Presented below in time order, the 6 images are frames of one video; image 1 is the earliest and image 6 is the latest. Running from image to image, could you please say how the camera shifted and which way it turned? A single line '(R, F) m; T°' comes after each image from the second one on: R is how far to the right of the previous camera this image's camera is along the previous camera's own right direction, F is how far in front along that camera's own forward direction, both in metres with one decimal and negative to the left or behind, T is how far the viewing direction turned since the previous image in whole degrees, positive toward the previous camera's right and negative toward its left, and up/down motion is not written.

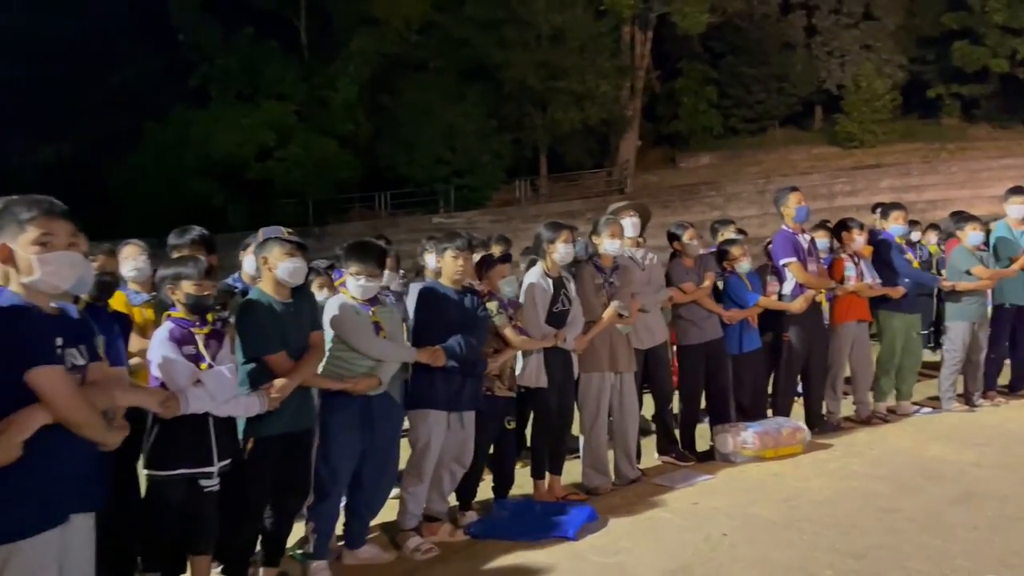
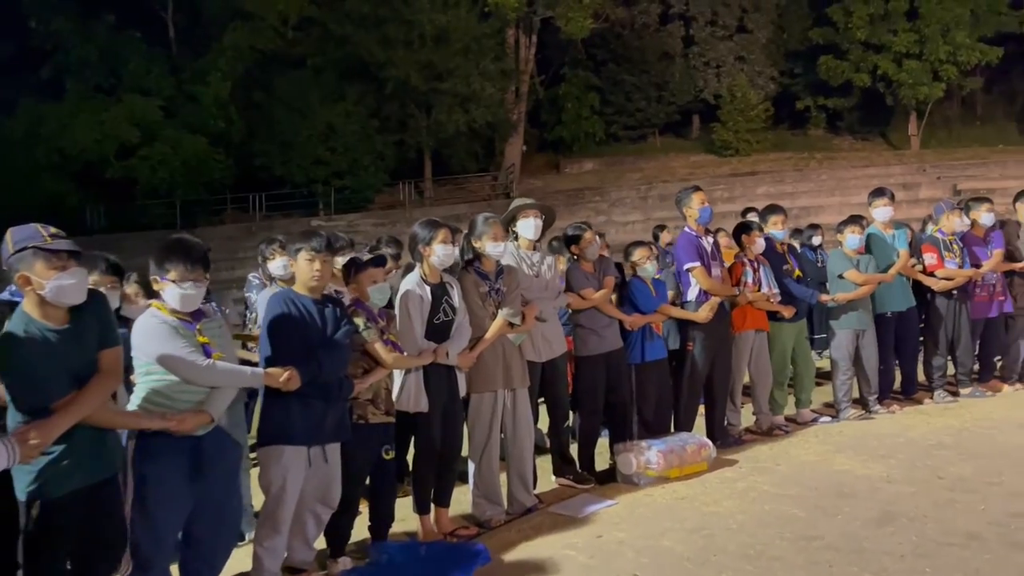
(0.0, +0.6) m; +8°
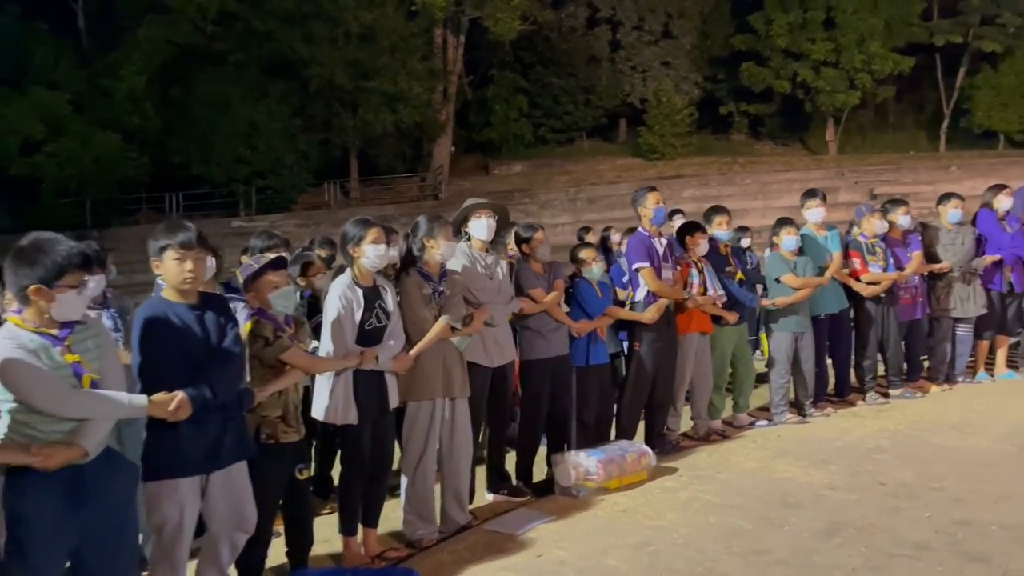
(0.0, +0.3) m; +5°
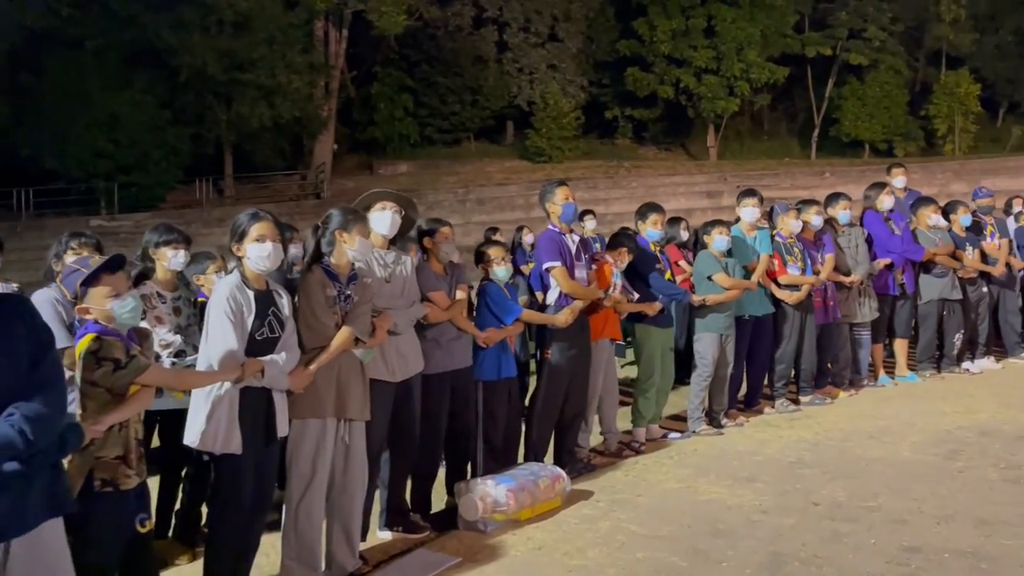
(-0.1, +0.7) m; +8°
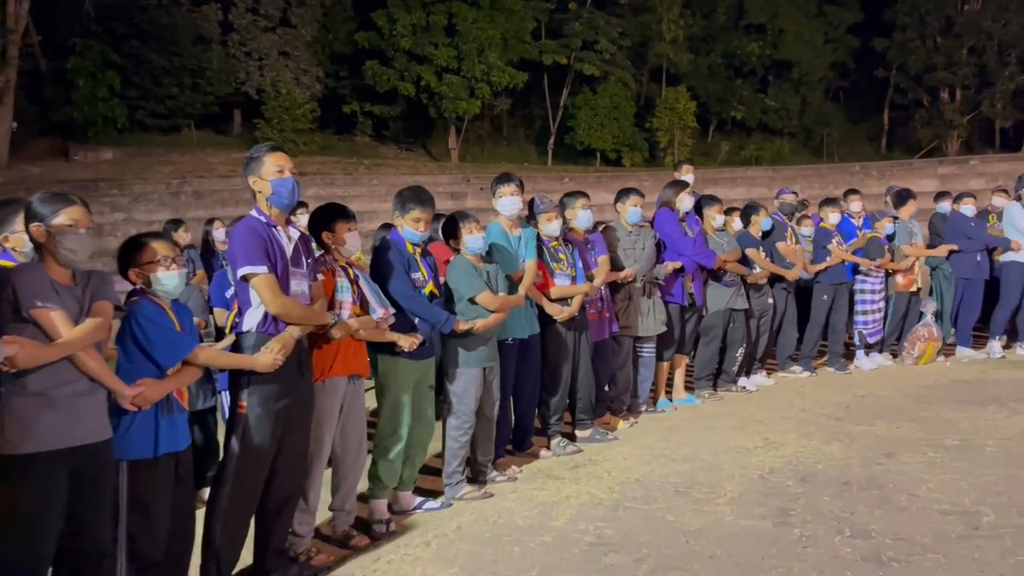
(+0.3, +1.8) m; +18°
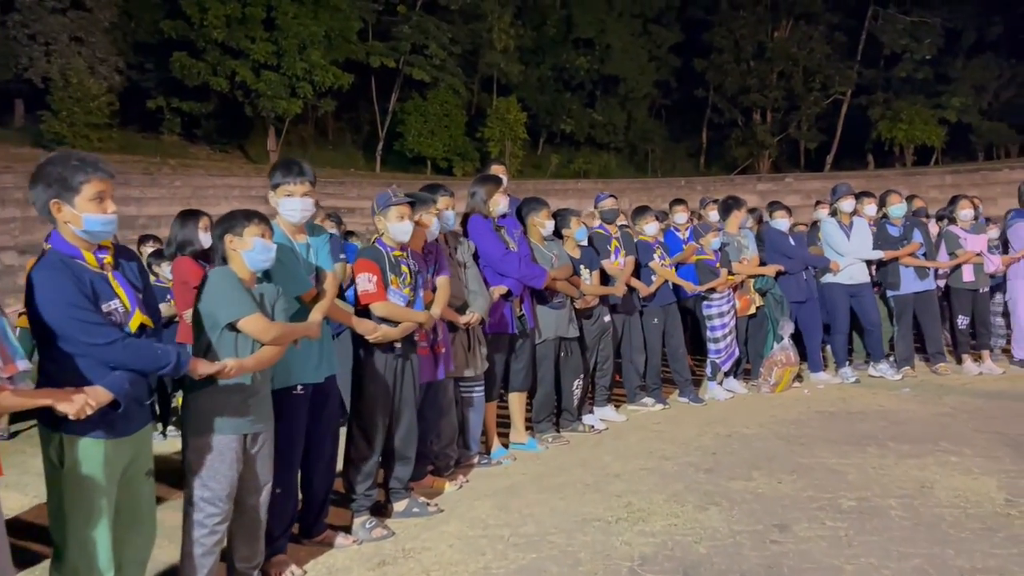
(+0.2, +1.4) m; +12°
